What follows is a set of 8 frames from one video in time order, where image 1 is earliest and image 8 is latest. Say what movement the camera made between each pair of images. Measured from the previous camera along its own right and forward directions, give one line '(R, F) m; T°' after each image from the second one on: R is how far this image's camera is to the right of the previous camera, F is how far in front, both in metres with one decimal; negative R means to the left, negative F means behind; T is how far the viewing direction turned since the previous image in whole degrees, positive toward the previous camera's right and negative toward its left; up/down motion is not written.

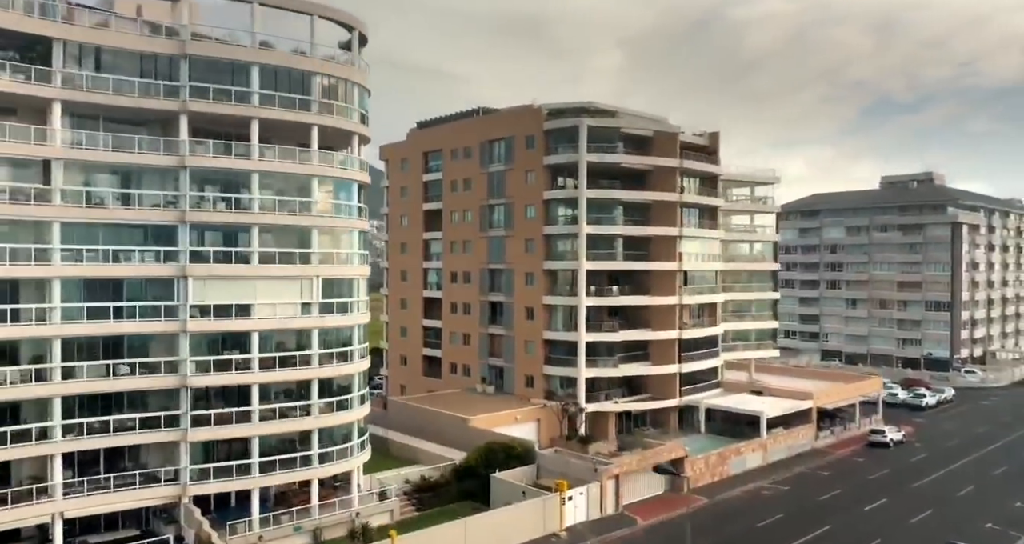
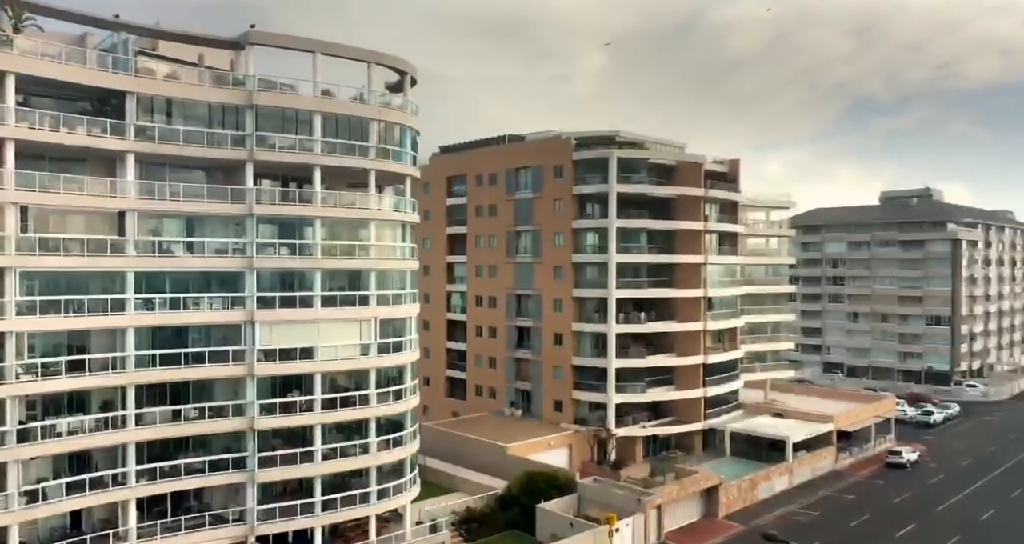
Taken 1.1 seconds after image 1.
(-3.0, -0.9) m; +1°
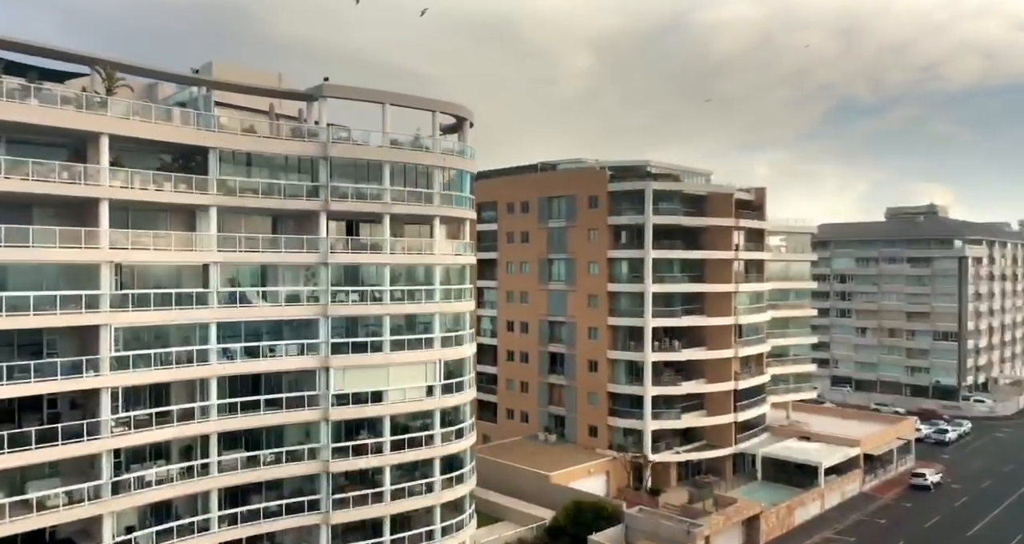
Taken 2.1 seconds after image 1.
(-3.3, -0.9) m; +1°
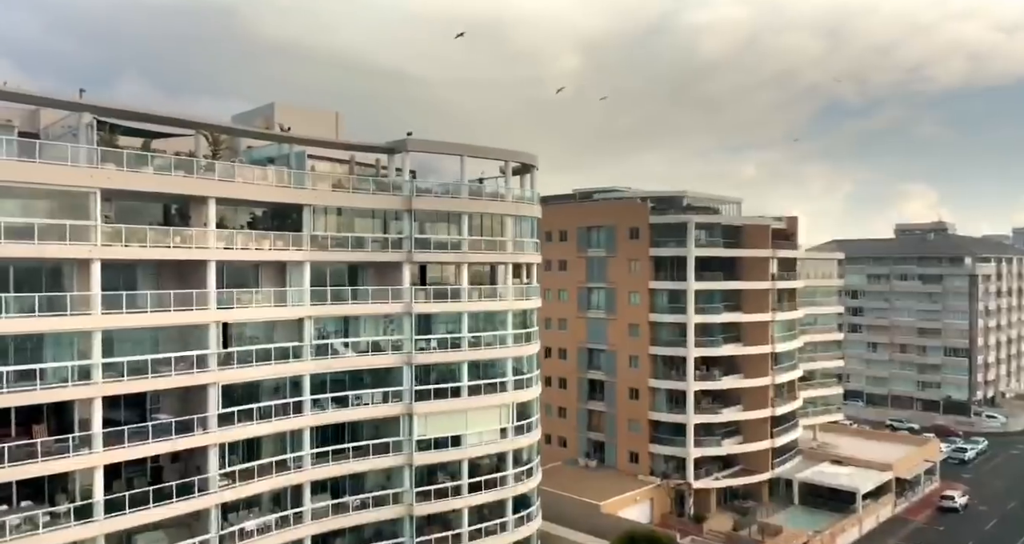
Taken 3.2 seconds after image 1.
(-3.8, -1.0) m; +1°
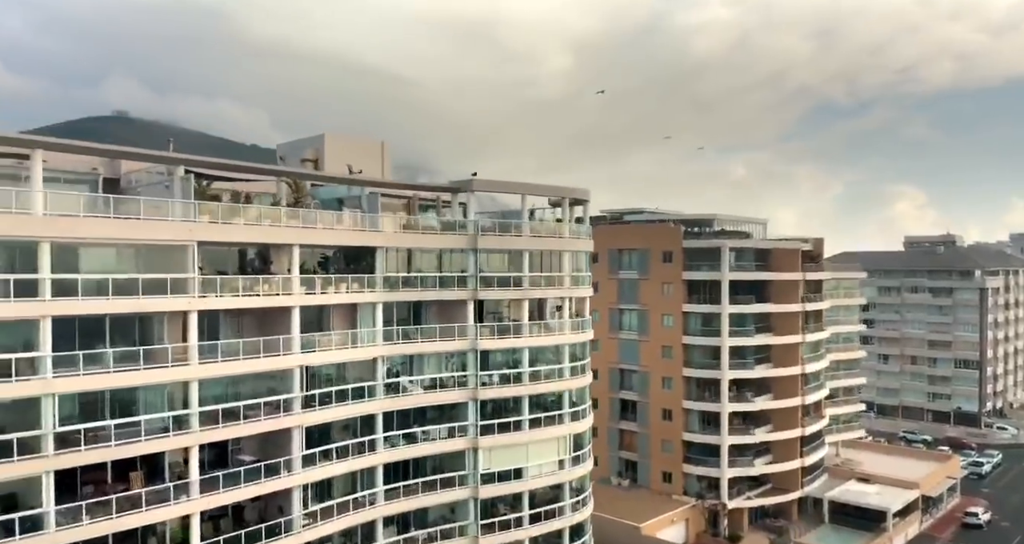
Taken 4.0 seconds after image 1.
(-3.1, -0.7) m; +1°
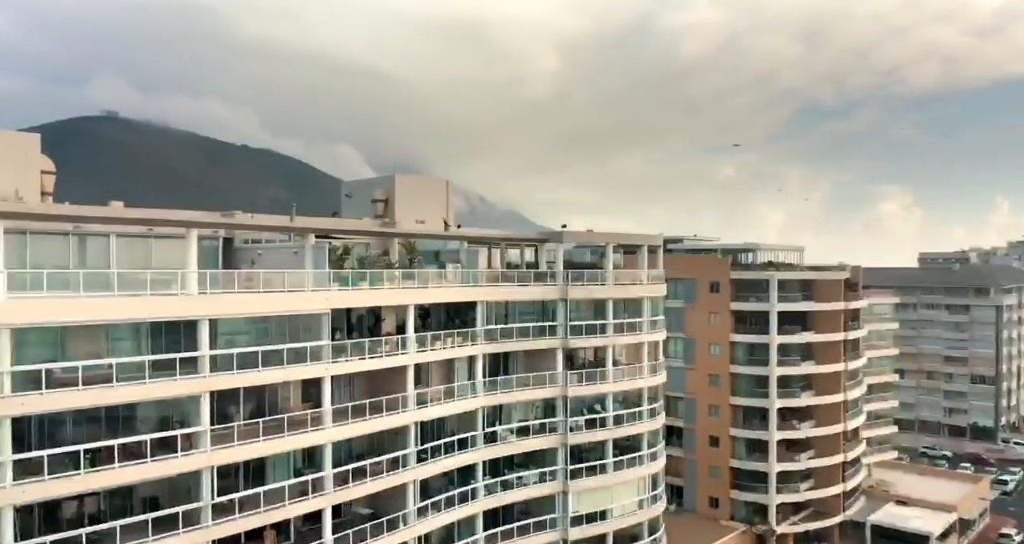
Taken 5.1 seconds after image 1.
(-4.4, -1.0) m; +1°
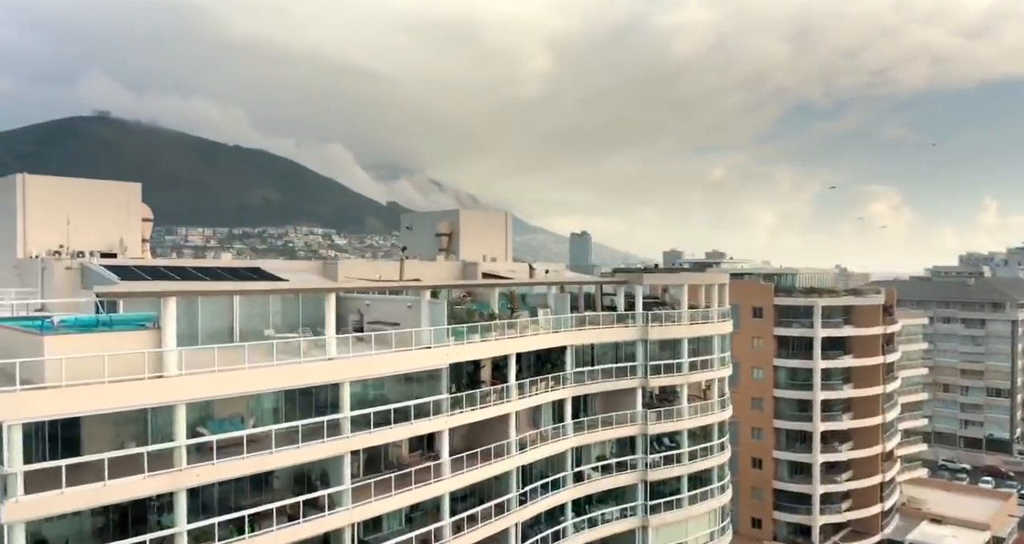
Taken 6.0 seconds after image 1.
(-4.1, -0.9) m; +1°
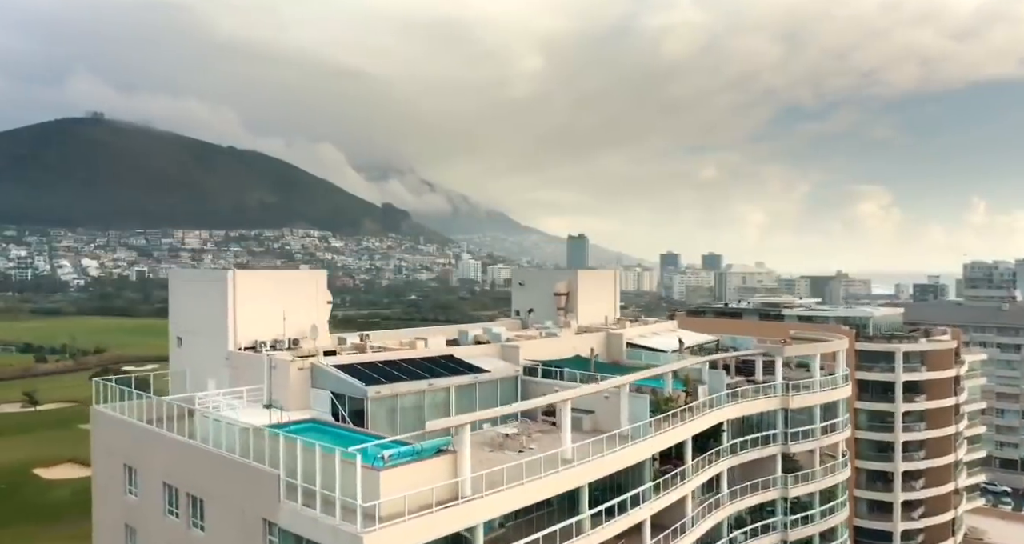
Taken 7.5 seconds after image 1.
(-7.5, -1.9) m; +1°
